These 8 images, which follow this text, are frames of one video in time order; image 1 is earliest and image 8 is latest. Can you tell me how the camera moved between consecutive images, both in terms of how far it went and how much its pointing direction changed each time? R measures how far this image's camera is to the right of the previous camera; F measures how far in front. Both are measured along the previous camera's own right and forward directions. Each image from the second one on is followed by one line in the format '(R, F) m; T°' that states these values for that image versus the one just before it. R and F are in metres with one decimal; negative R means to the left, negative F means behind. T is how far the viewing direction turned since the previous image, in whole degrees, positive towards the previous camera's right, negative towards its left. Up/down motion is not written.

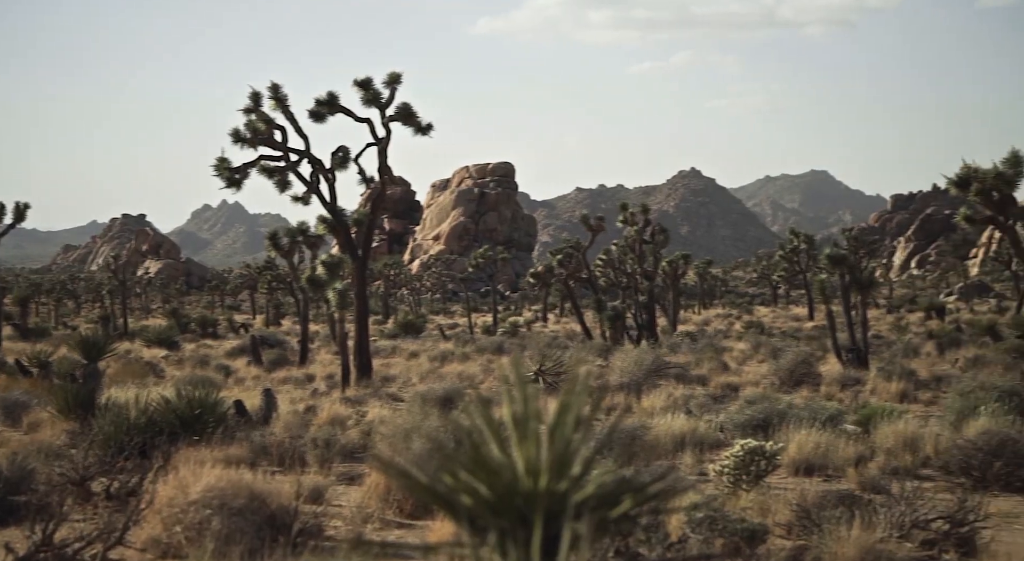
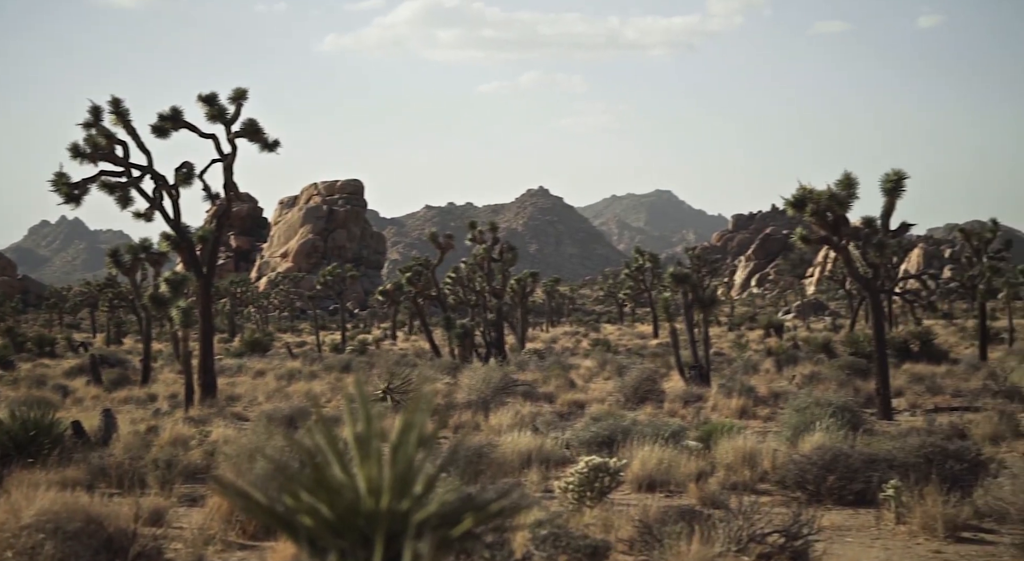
(+0.7, -0.1) m; +5°
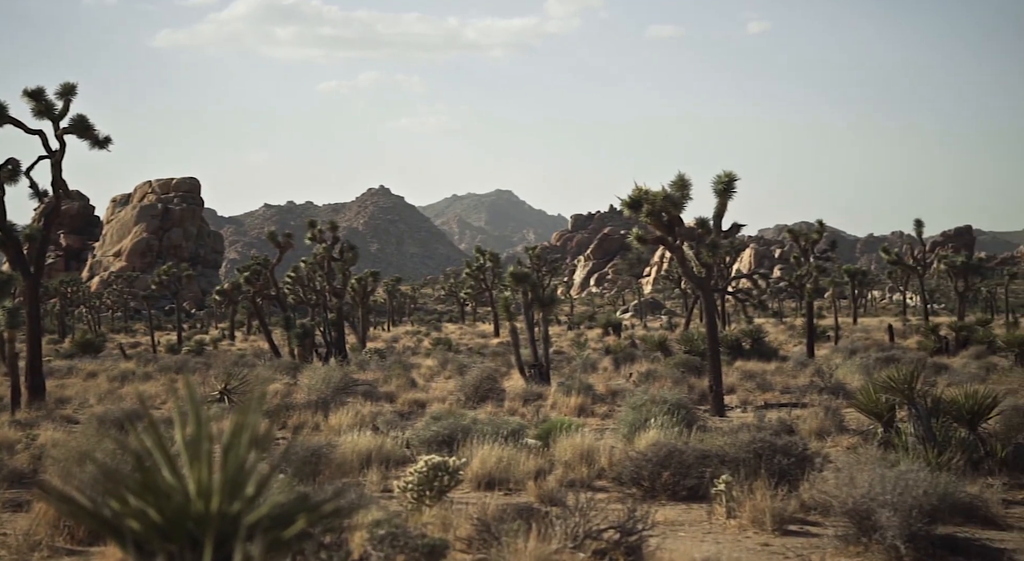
(+0.8, -0.1) m; +5°
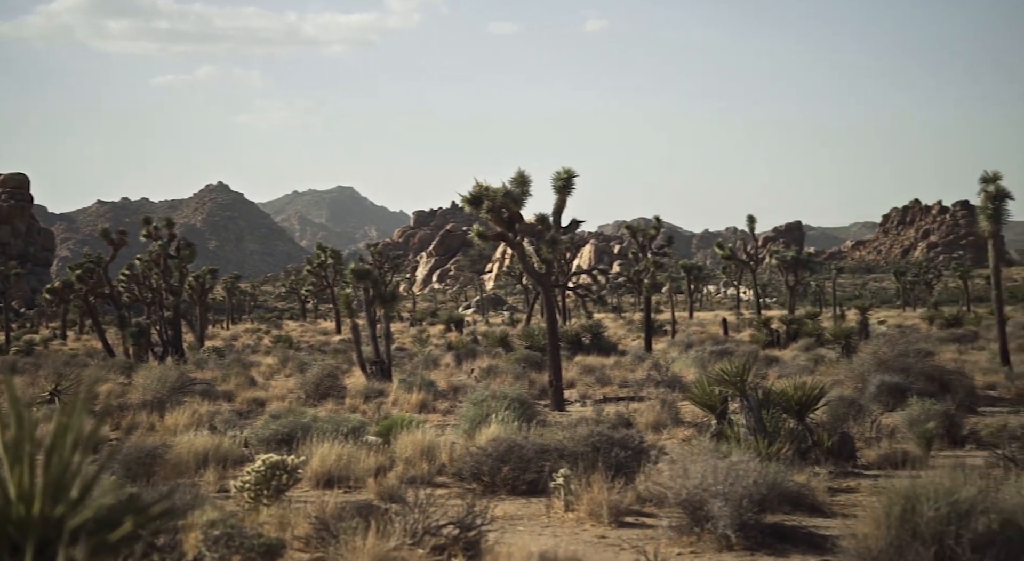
(+0.9, -0.1) m; +4°
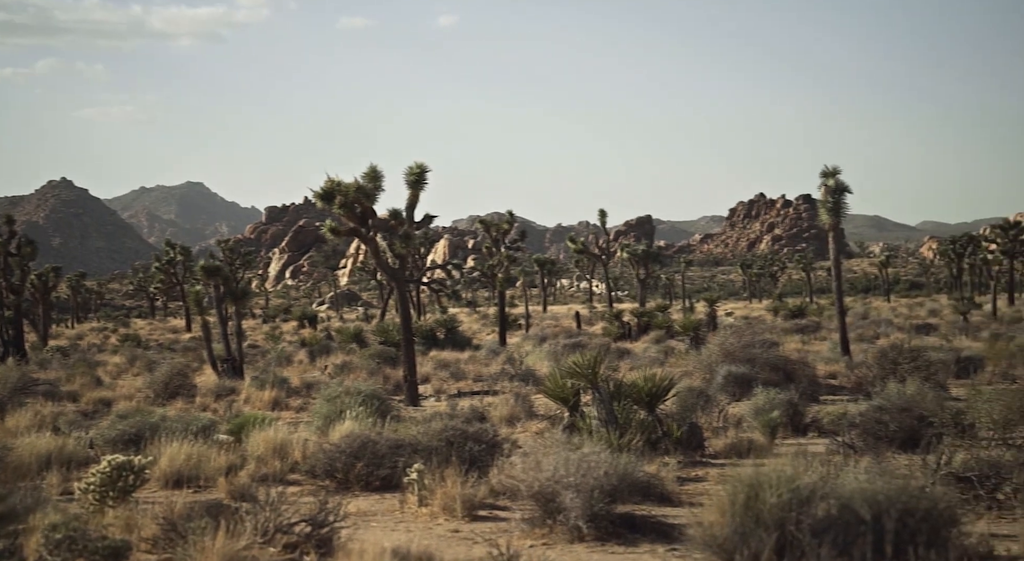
(+0.7, 0.0) m; +4°
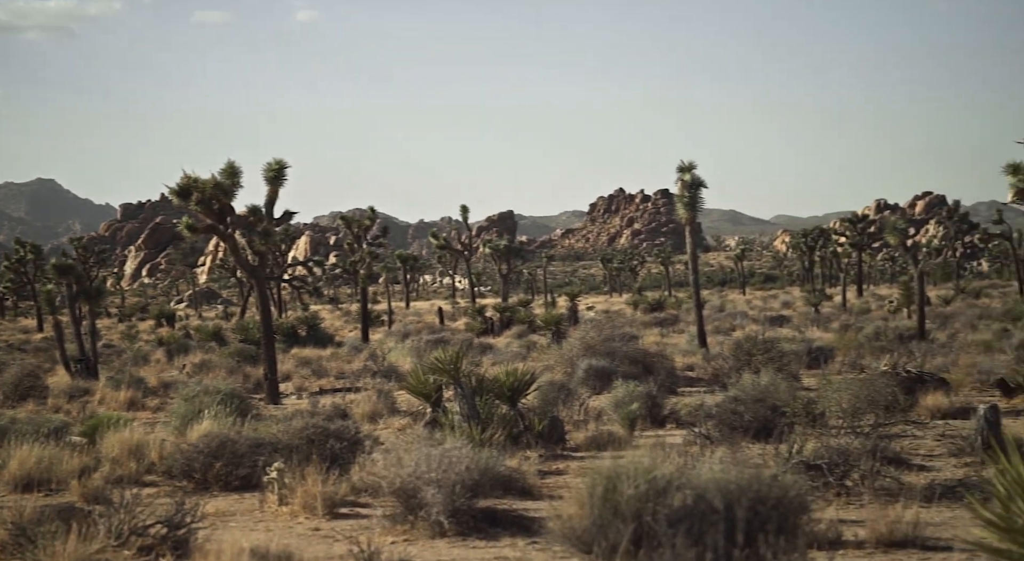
(+0.7, 0.0) m; +4°
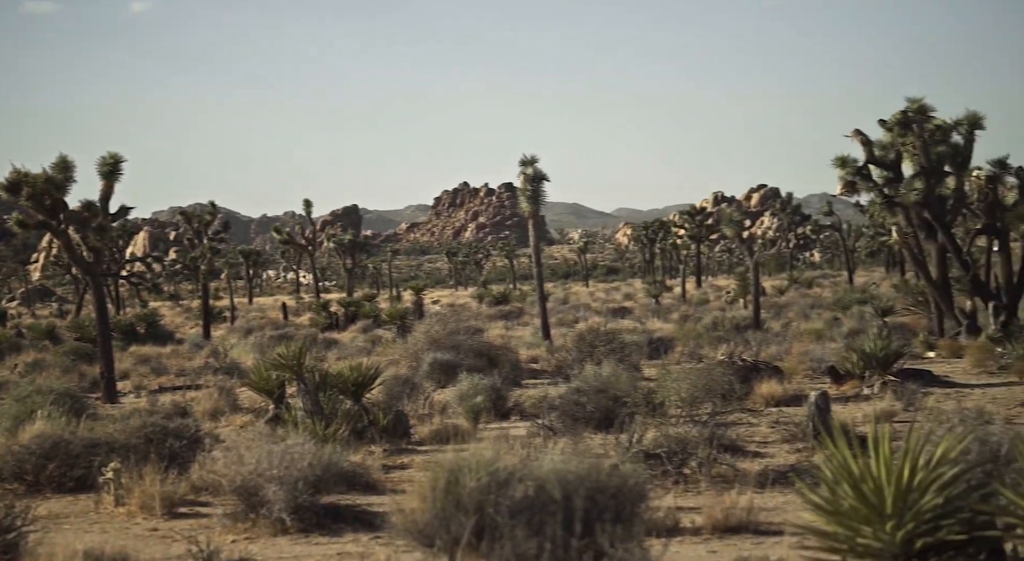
(+0.8, 0.0) m; +5°
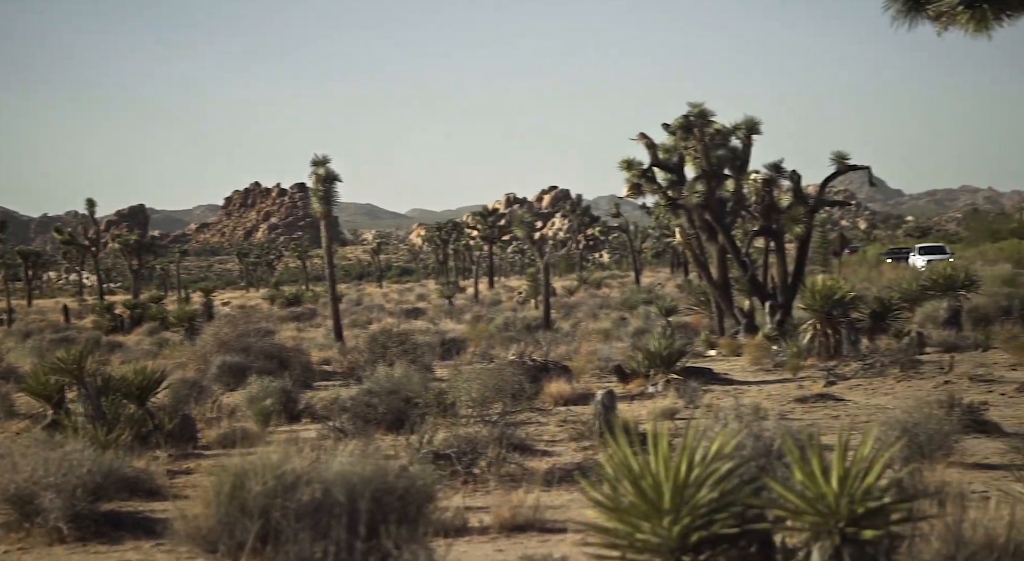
(+1.1, 0.0) m; +6°
